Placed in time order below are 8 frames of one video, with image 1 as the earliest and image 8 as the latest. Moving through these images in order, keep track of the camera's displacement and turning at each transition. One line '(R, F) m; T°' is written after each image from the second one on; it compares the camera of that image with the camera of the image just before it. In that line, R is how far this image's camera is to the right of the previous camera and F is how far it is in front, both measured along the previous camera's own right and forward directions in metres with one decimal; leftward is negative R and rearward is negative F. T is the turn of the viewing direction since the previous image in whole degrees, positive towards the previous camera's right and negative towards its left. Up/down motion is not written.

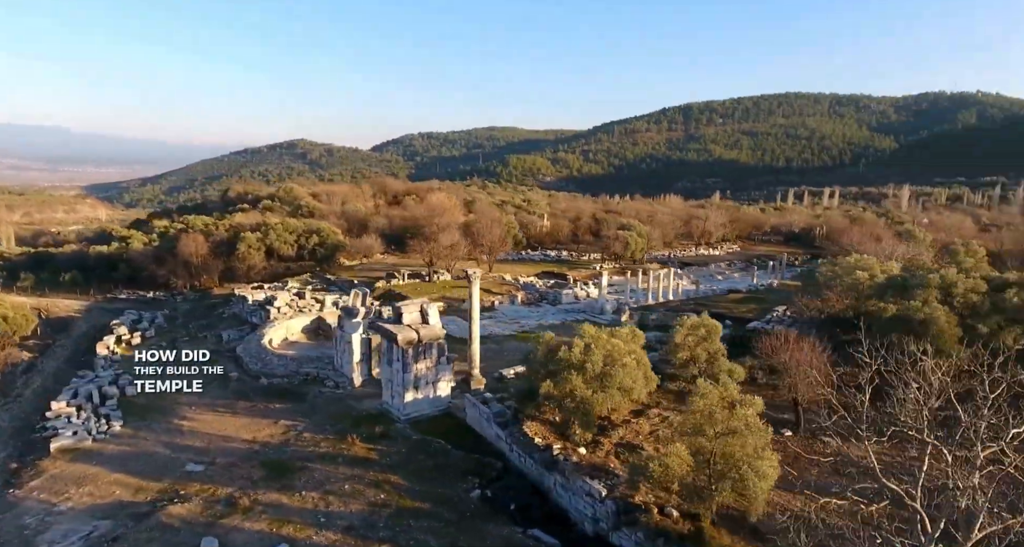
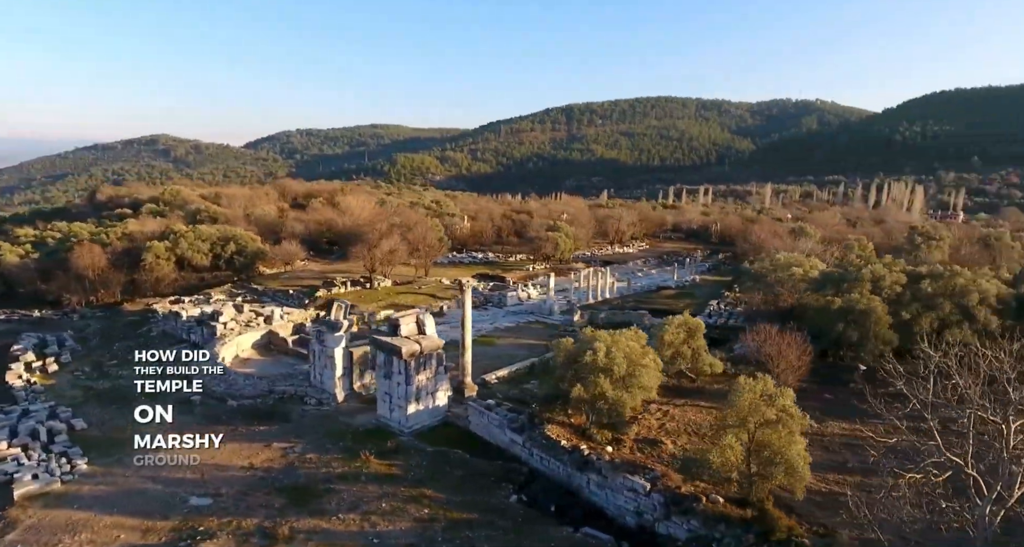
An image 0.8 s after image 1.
(-2.3, -0.1) m; +11°
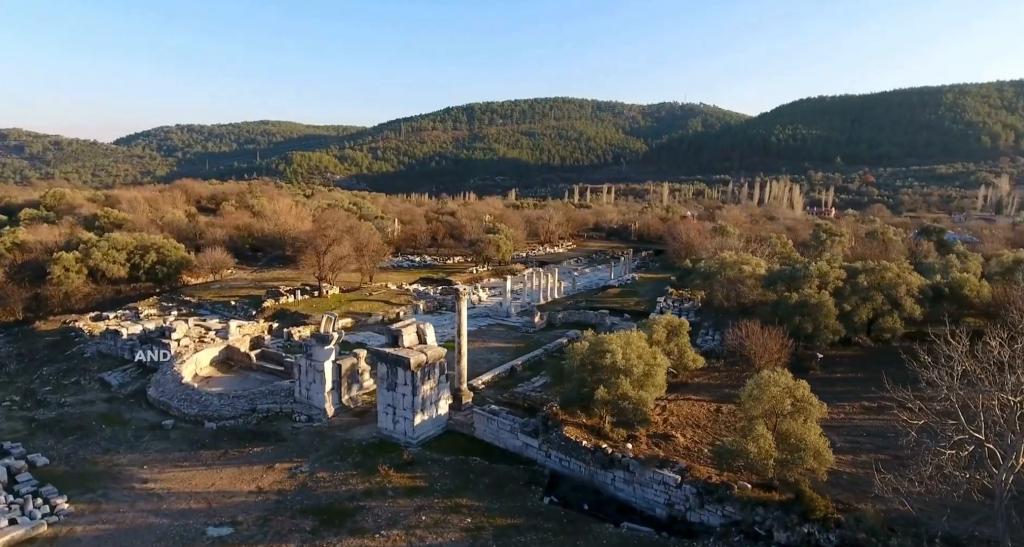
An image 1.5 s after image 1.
(-2.1, -0.1) m; +9°
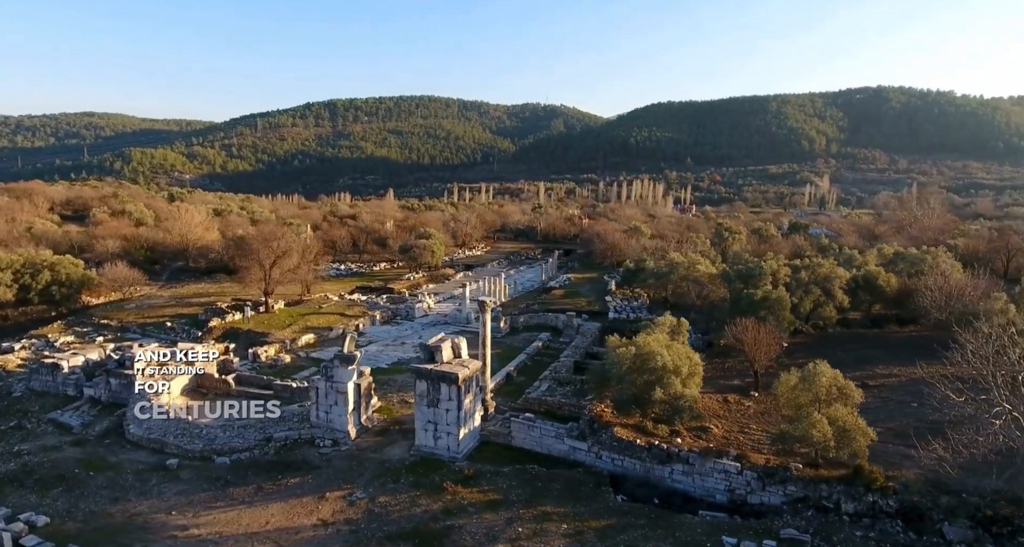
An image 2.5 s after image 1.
(-3.5, 0.0) m; +12°
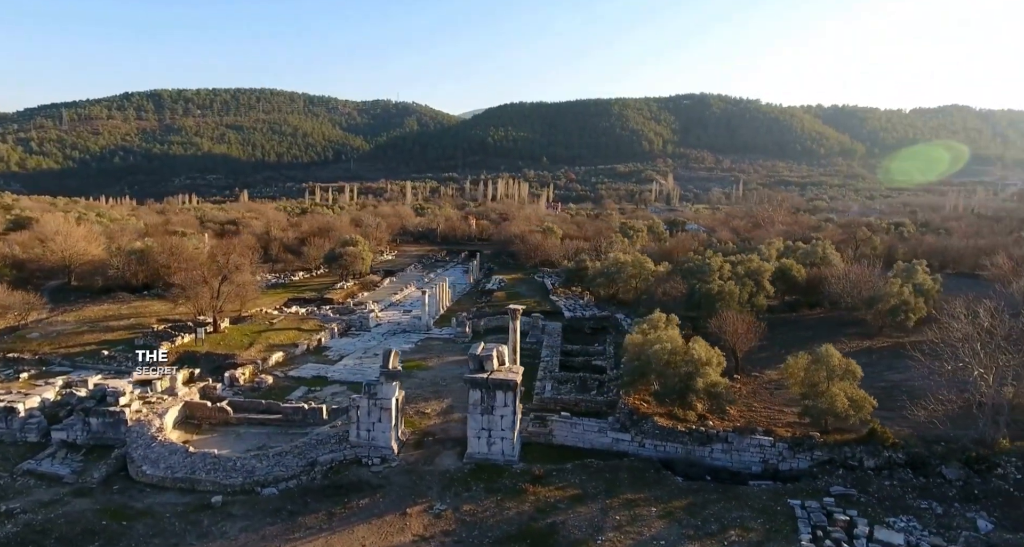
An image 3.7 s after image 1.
(-4.0, -0.2) m; +14°
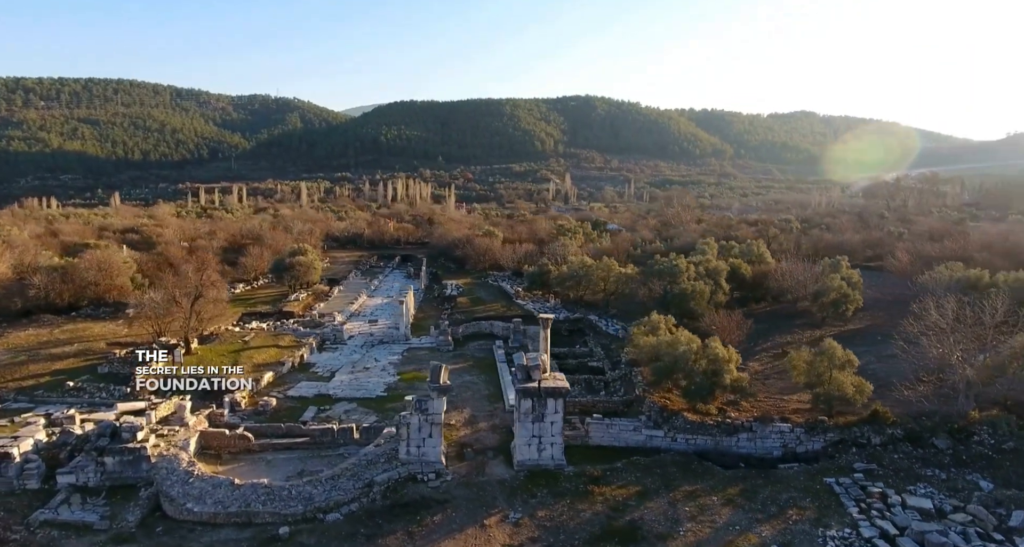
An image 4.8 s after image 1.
(-3.4, -0.1) m; +10°
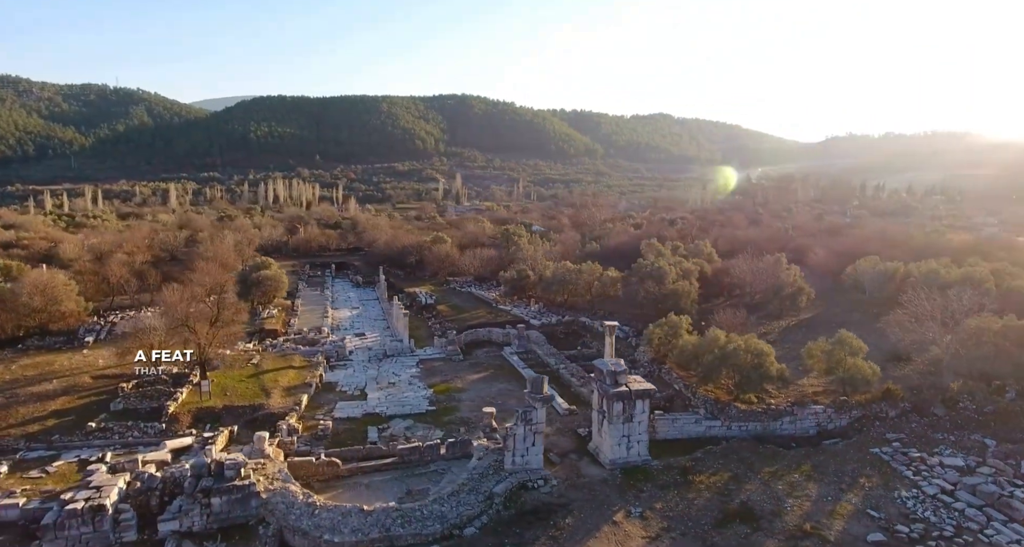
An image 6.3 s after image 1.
(-4.9, -0.2) m; +12°
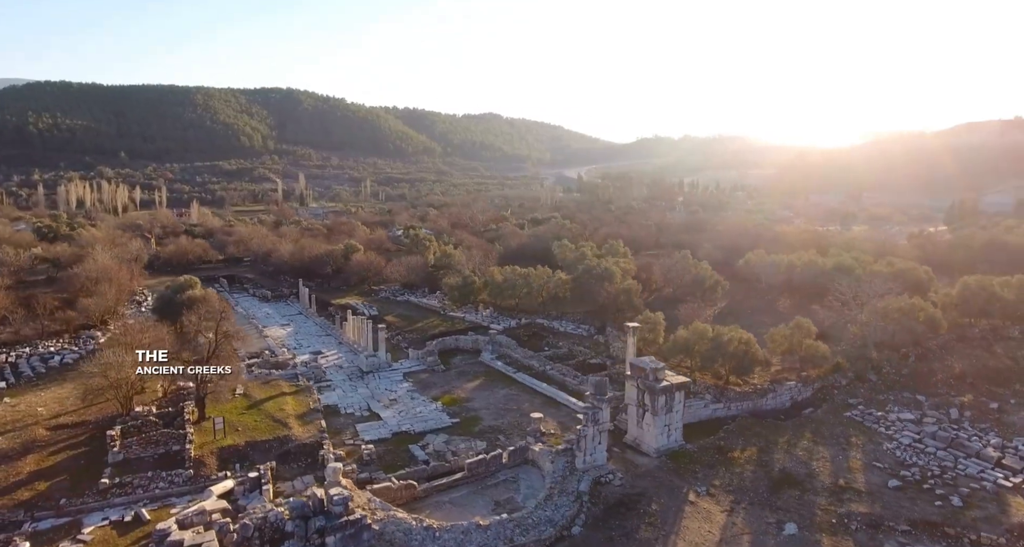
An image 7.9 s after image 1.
(-5.4, +0.1) m; +16°
